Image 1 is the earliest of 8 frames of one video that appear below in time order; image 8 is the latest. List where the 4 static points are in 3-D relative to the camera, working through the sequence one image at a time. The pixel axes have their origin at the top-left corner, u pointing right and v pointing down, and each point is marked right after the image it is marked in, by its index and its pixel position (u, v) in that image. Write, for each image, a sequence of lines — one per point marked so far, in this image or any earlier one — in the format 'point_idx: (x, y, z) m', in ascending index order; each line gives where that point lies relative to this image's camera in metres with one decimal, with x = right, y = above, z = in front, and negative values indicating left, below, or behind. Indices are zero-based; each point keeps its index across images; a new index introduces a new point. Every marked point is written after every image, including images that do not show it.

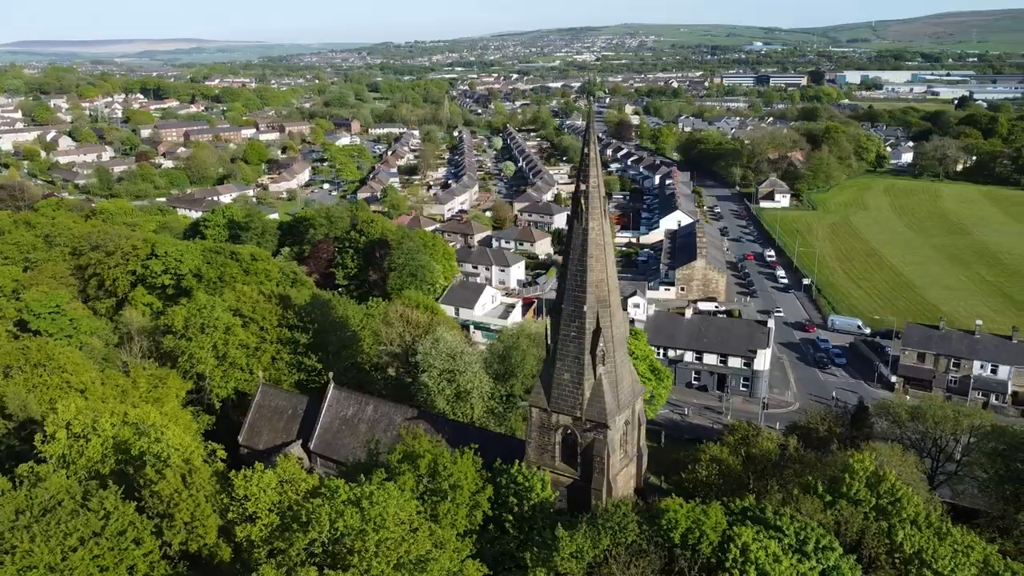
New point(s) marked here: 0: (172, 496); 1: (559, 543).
0: (-6.6, -4.1, +16.3) m
1: (+1.0, -5.3, +17.4) m
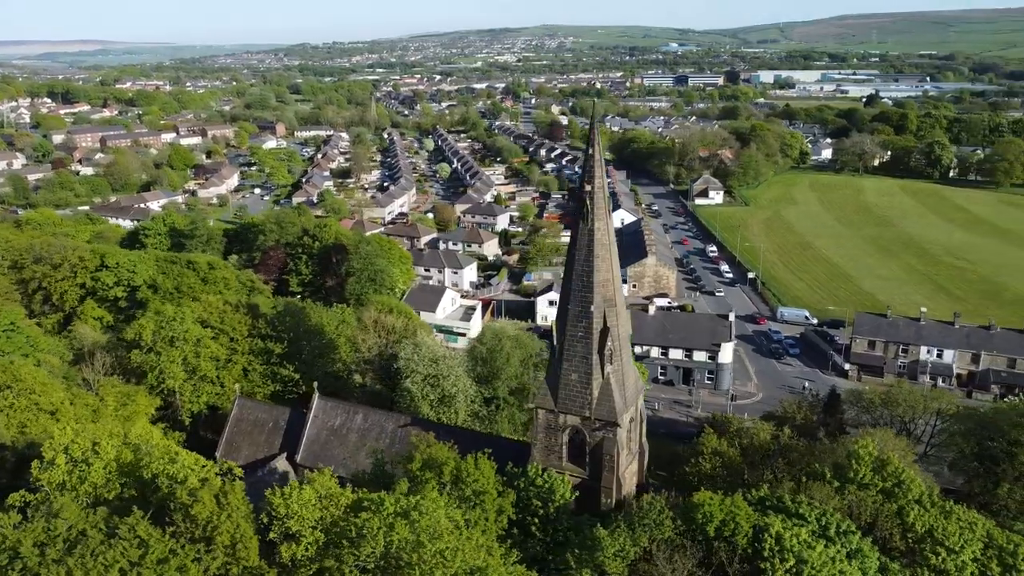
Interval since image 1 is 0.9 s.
0: (-5.7, -4.4, +15.6) m
1: (+1.9, -5.3, +17.5) m
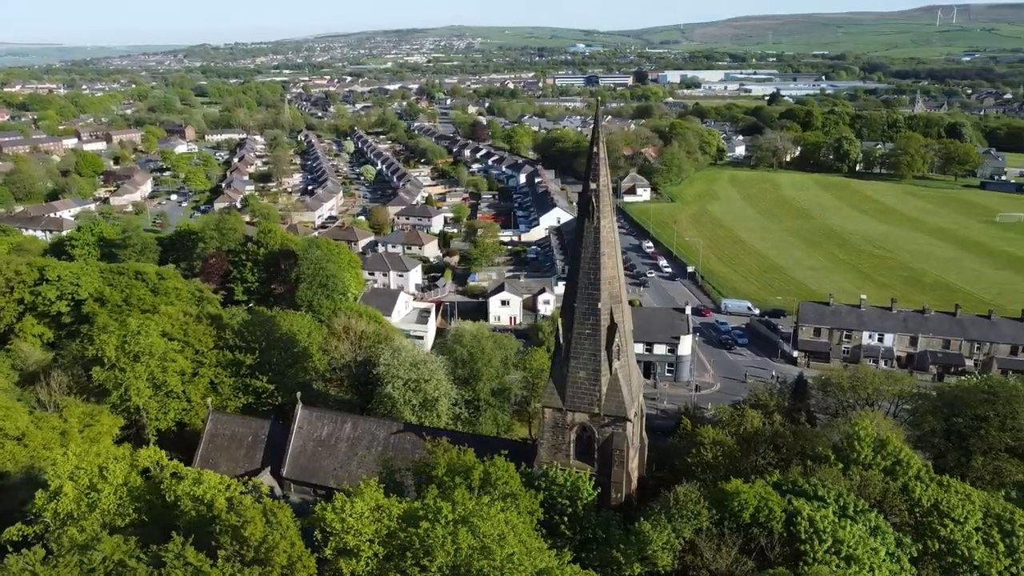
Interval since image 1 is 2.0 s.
0: (-4.4, -4.5, +14.9) m
1: (+2.9, -5.2, +17.6) m
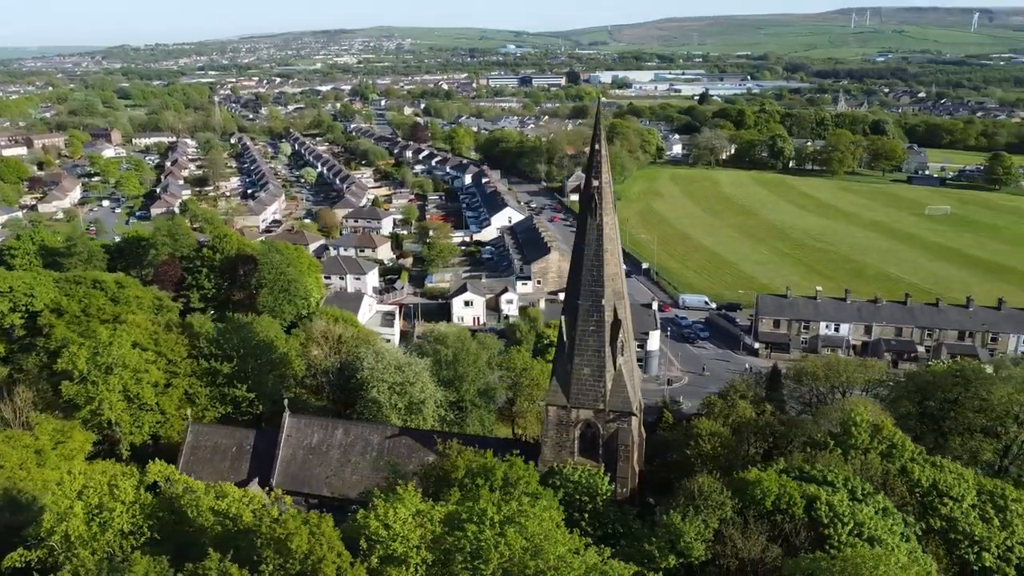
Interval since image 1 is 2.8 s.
0: (-3.5, -4.6, +14.4) m
1: (+3.6, -5.1, +17.7) m
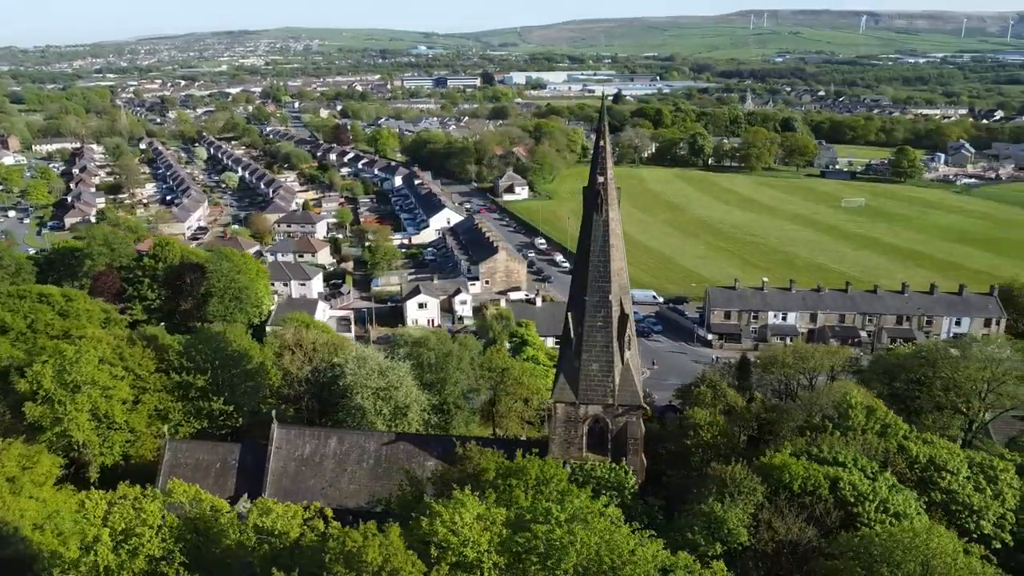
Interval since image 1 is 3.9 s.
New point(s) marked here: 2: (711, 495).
0: (-2.1, -4.6, +13.9) m
1: (+4.5, -4.9, +18.0) m
2: (+4.6, -4.8, +19.2) m
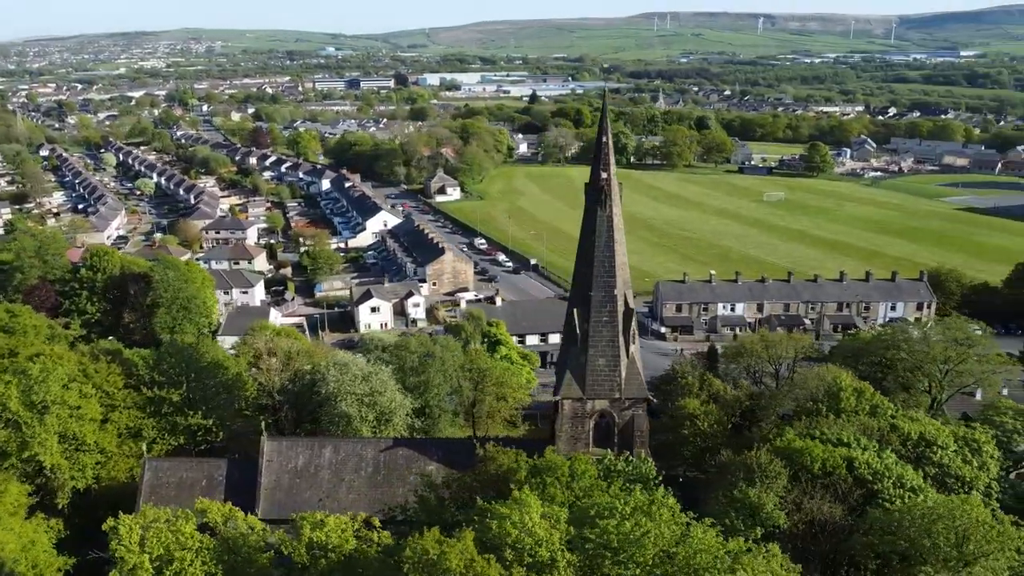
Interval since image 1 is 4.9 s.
0: (-0.8, -4.5, +13.5) m
1: (+5.4, -4.7, +18.3) m
2: (+5.4, -4.5, +19.6) m
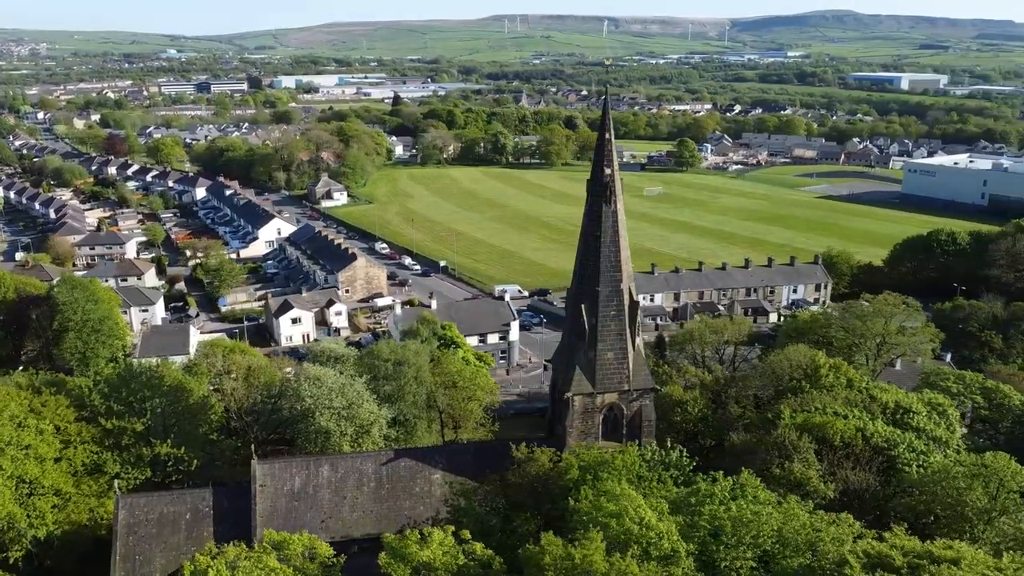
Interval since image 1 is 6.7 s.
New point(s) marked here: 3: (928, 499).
0: (+1.5, -4.5, +13.3) m
1: (+6.7, -4.3, +19.1) m
2: (+6.4, -4.2, +20.3) m
3: (+9.5, -4.8, +18.9) m
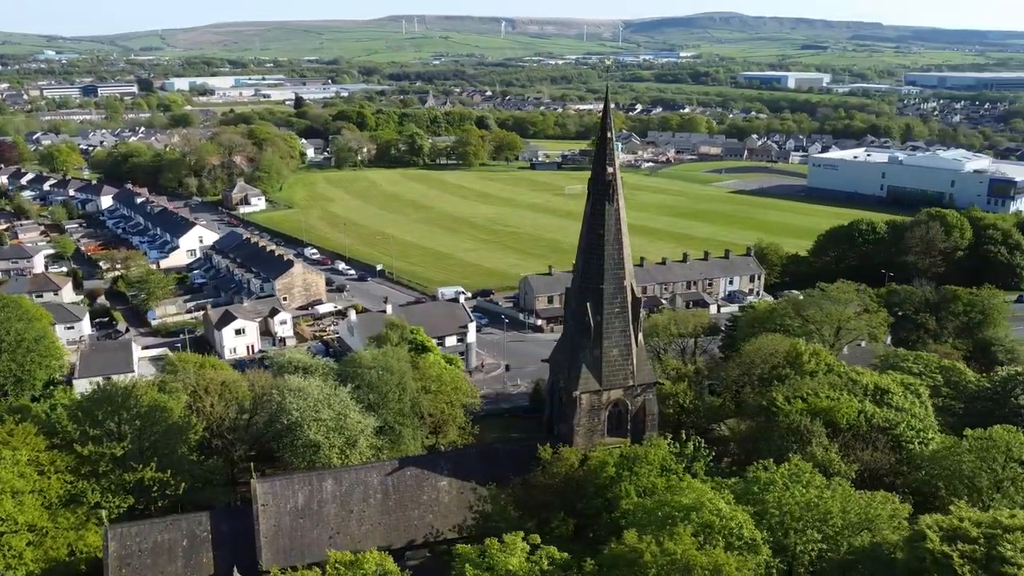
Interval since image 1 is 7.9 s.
0: (+3.0, -4.4, +13.3) m
1: (+7.5, -4.1, +19.7) m
2: (+7.1, -3.9, +20.9) m
3: (+10.3, -4.4, +19.9) m
